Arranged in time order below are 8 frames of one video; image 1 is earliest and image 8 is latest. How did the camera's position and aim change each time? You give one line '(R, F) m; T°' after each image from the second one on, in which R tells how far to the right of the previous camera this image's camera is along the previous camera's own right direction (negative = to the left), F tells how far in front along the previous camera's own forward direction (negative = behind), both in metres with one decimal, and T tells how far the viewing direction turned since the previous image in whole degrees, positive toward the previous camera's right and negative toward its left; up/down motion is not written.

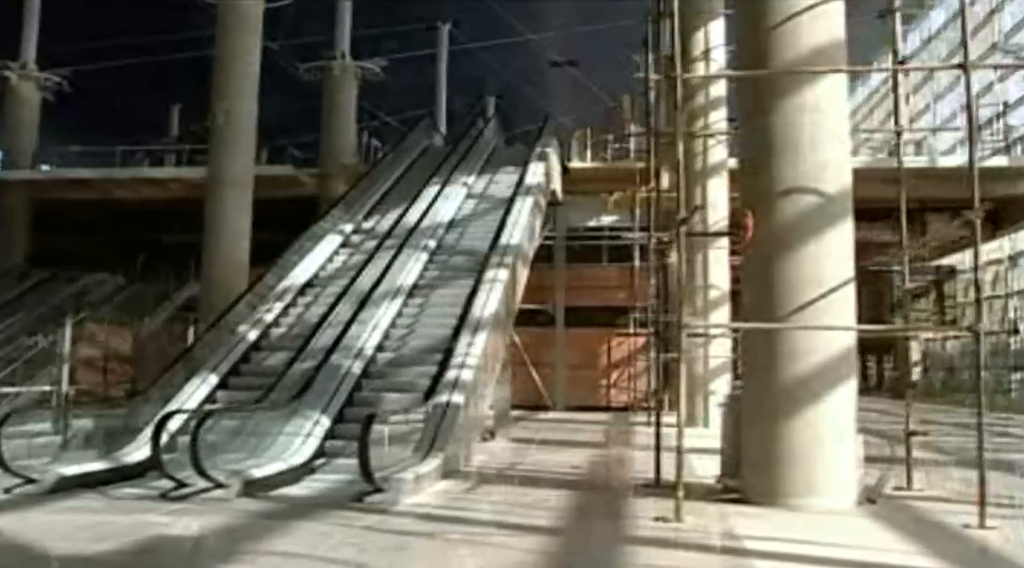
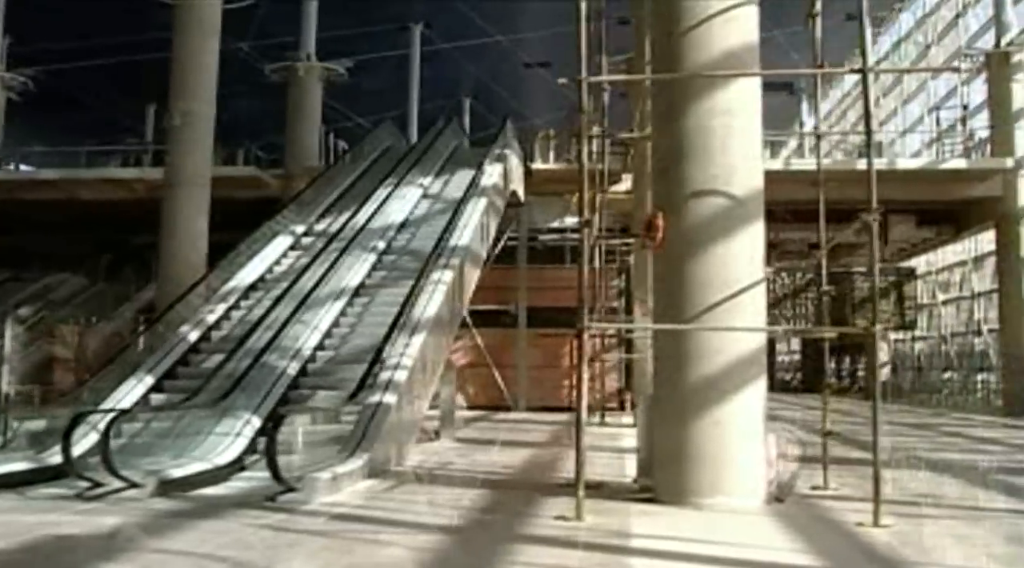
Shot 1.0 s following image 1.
(+0.7, -0.1) m; +1°
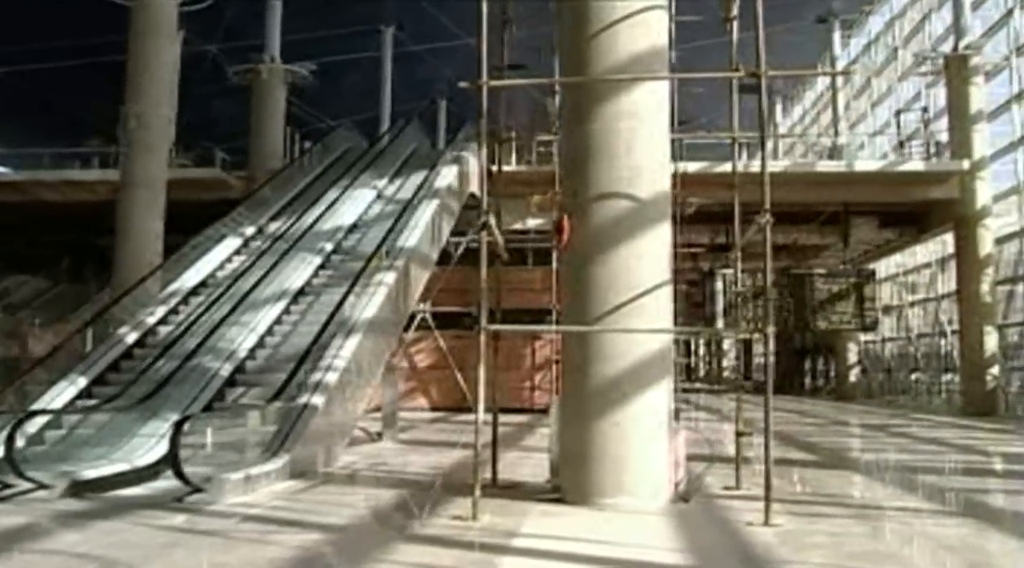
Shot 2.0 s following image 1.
(+0.8, -0.1) m; +1°
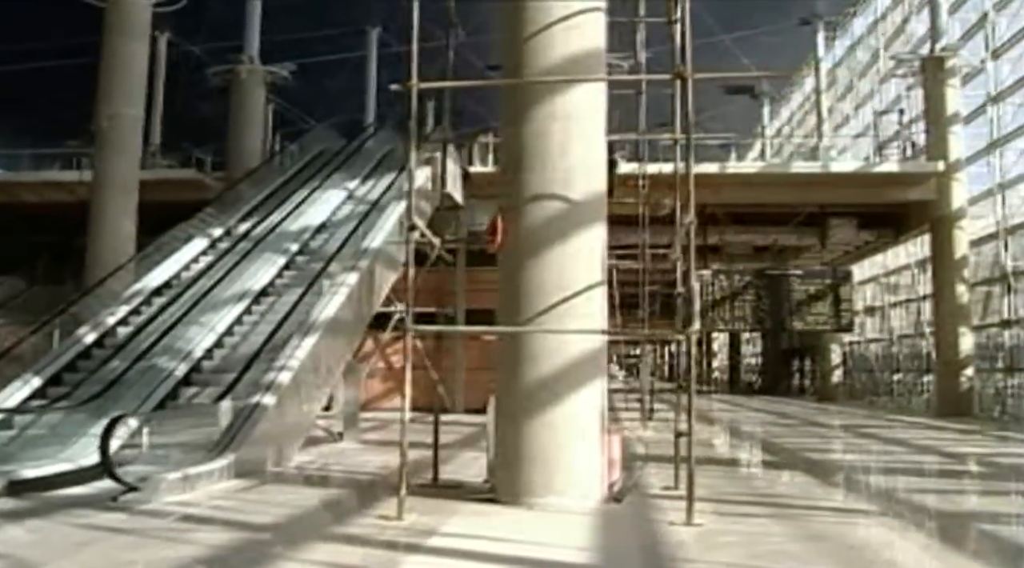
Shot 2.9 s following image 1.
(+0.6, 0.0) m; 0°
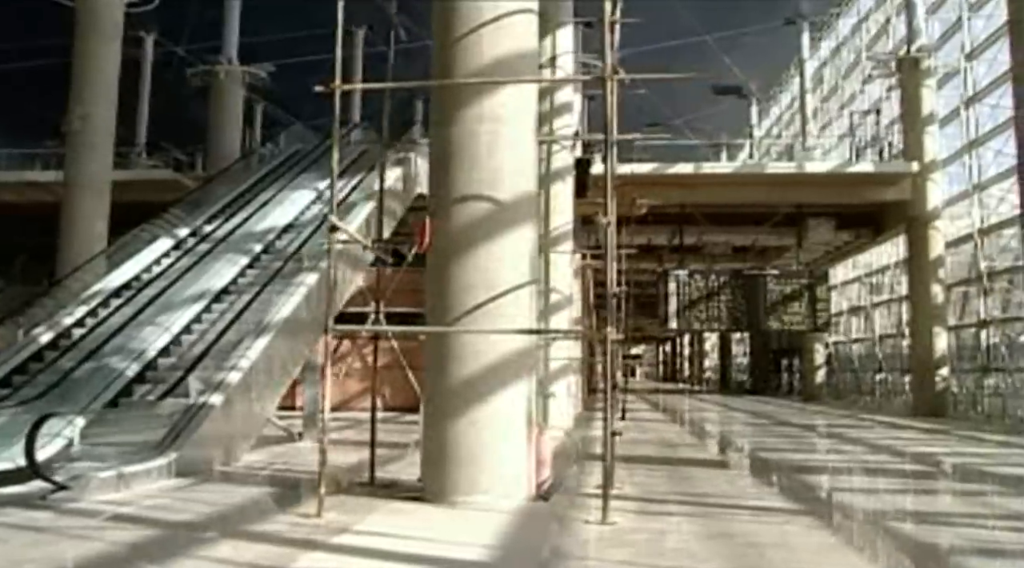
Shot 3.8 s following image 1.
(+0.7, 0.0) m; 0°
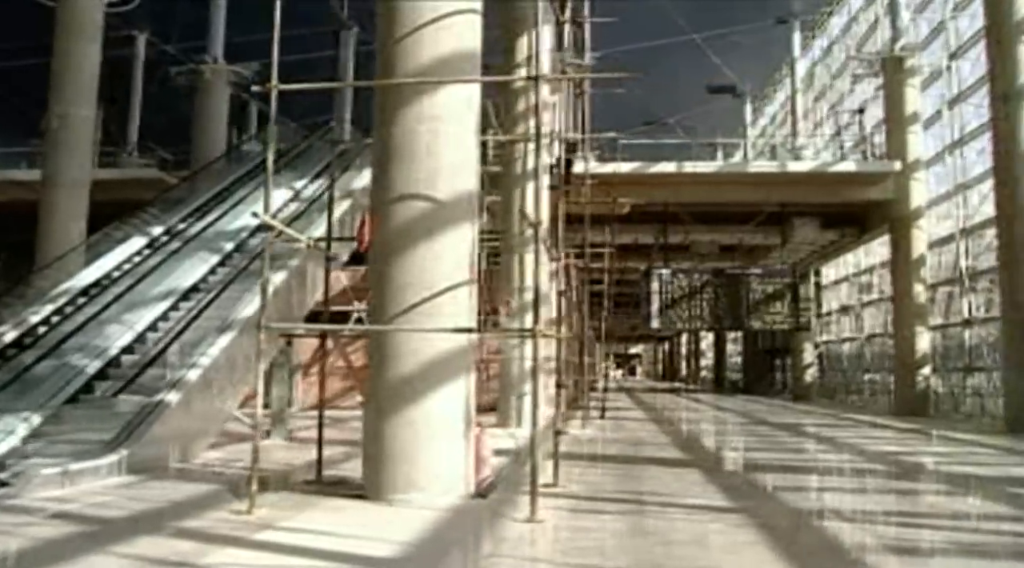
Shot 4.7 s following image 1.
(+0.6, 0.0) m; 0°
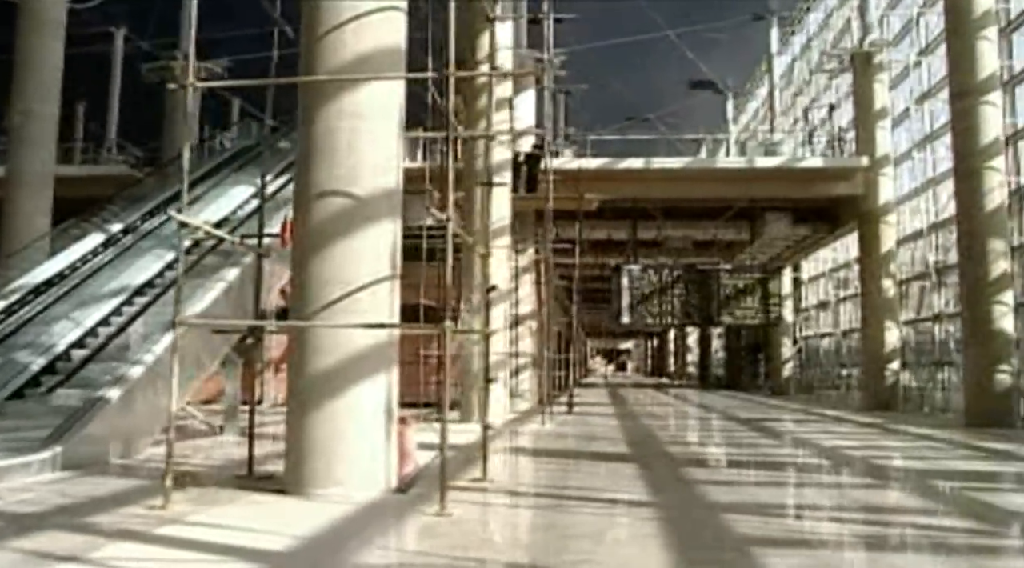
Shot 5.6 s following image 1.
(+0.7, 0.0) m; 0°
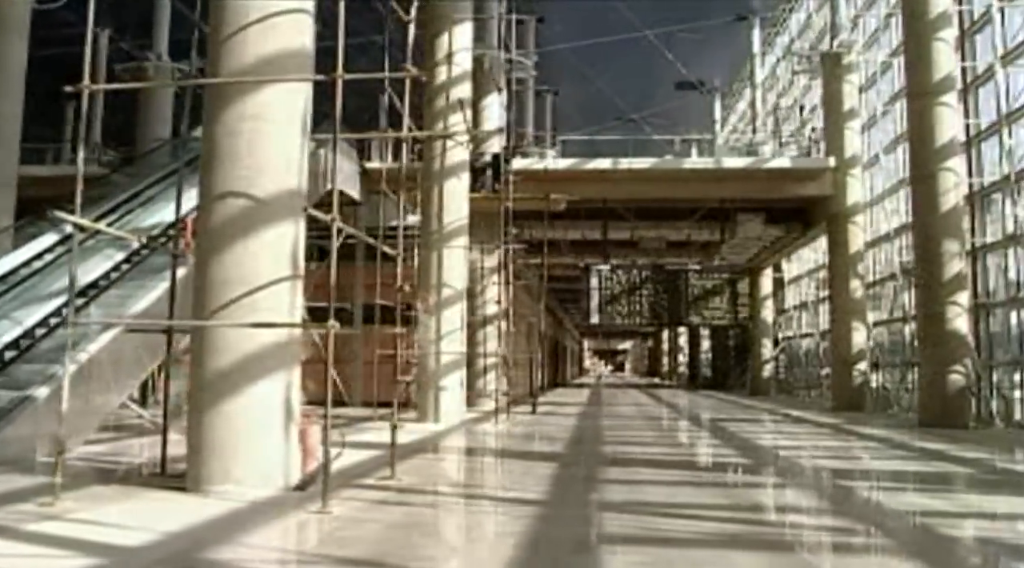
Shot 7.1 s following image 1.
(+1.0, 0.0) m; -1°
